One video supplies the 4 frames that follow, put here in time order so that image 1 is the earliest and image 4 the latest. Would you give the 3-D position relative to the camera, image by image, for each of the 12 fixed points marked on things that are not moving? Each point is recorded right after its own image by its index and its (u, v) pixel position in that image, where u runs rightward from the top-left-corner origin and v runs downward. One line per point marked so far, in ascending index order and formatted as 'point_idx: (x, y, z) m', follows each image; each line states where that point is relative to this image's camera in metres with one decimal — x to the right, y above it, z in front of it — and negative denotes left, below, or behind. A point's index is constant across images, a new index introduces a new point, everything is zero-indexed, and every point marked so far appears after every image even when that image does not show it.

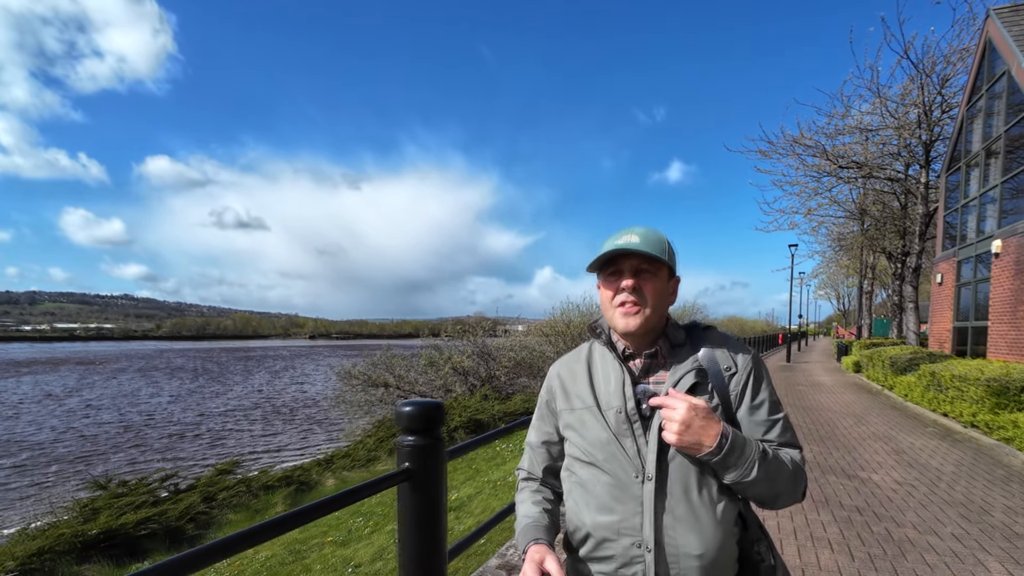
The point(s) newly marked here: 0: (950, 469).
0: (+5.4, -2.2, +6.6) m
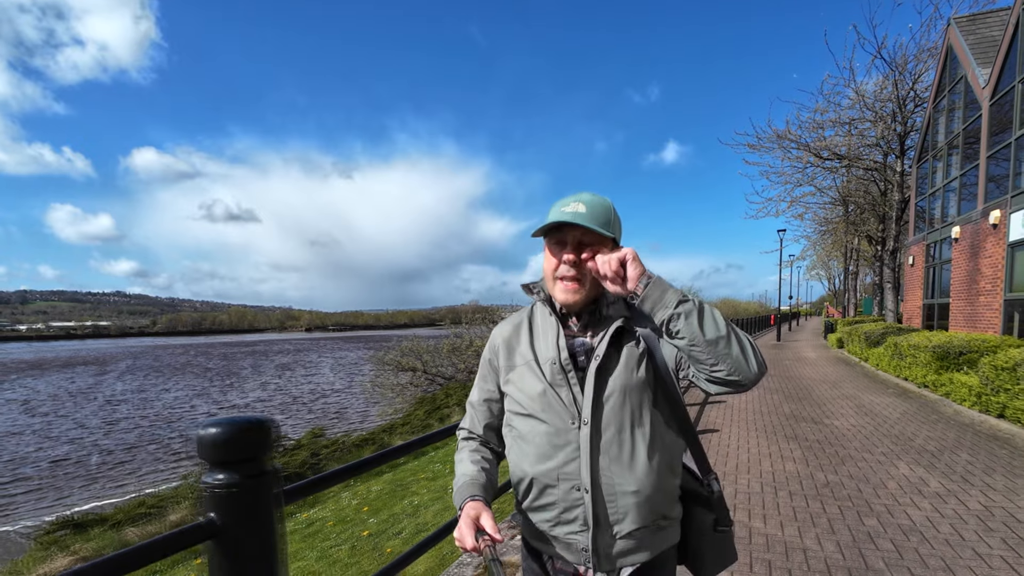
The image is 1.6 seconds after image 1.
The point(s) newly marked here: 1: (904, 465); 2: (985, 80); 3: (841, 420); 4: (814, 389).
0: (+6.0, -2.0, +8.4) m
1: (+4.1, -1.8, +5.7) m
2: (+12.0, +5.2, +13.8) m
3: (+4.9, -2.0, +8.1) m
4: (+6.4, -2.1, +11.4) m
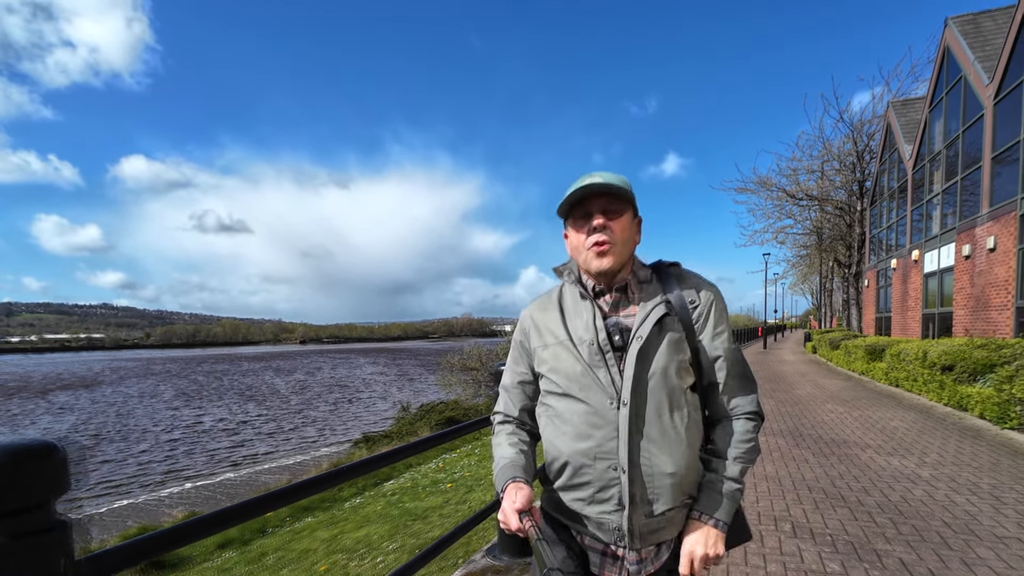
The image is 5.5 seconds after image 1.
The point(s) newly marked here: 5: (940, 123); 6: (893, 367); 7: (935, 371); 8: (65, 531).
0: (+7.9, -2.4, +13.1) m
1: (+6.0, -2.2, +10.4) m
2: (+13.8, +4.7, +18.7) m
3: (+6.8, -2.4, +12.8) m
4: (+8.2, -2.7, +16.1) m
5: (+12.7, +4.9, +16.1) m
6: (+8.5, -1.8, +12.1) m
7: (+7.8, -1.5, +10.0) m
8: (-1.1, -0.6, +1.3) m
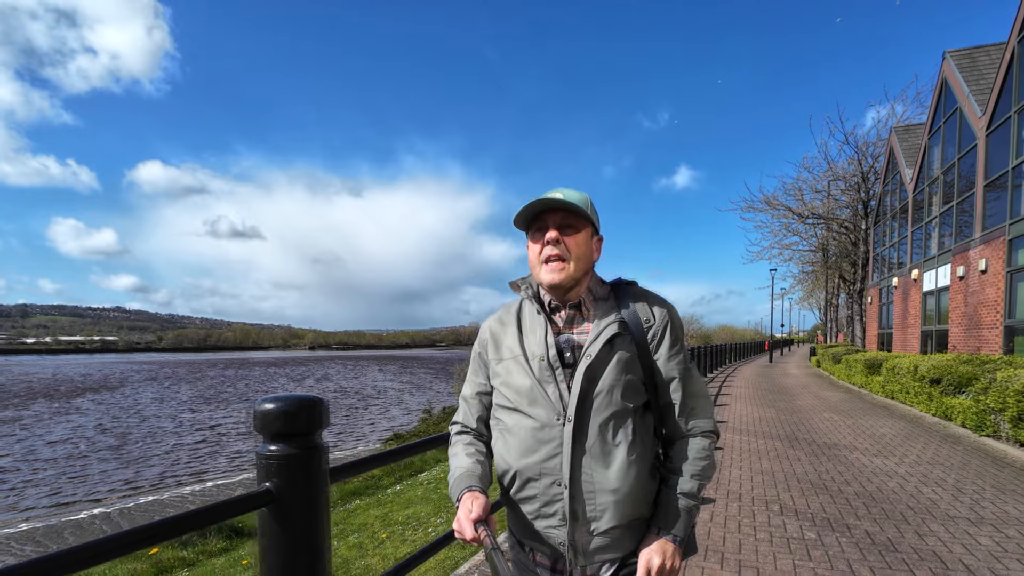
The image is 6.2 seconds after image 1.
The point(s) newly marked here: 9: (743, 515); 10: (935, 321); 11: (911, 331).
0: (+8.3, -2.9, +13.9) m
1: (+6.4, -2.6, +11.2) m
2: (+14.4, +4.0, +19.5) m
3: (+7.3, -2.8, +13.6) m
4: (+8.7, -3.1, +16.9) m
5: (+13.3, +4.3, +16.9) m
6: (+8.9, -2.2, +12.9) m
7: (+8.2, -1.9, +10.8) m
8: (-0.8, -0.7, +2.3) m
9: (+2.2, -2.2, +5.3) m
10: (+12.6, -1.0, +16.2) m
11: (+13.6, -1.5, +18.5) m
